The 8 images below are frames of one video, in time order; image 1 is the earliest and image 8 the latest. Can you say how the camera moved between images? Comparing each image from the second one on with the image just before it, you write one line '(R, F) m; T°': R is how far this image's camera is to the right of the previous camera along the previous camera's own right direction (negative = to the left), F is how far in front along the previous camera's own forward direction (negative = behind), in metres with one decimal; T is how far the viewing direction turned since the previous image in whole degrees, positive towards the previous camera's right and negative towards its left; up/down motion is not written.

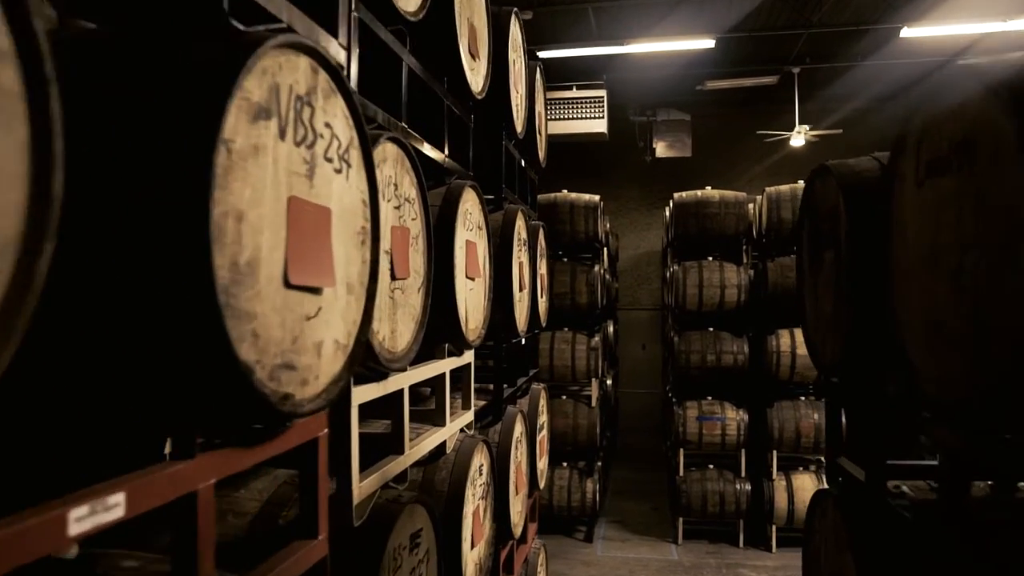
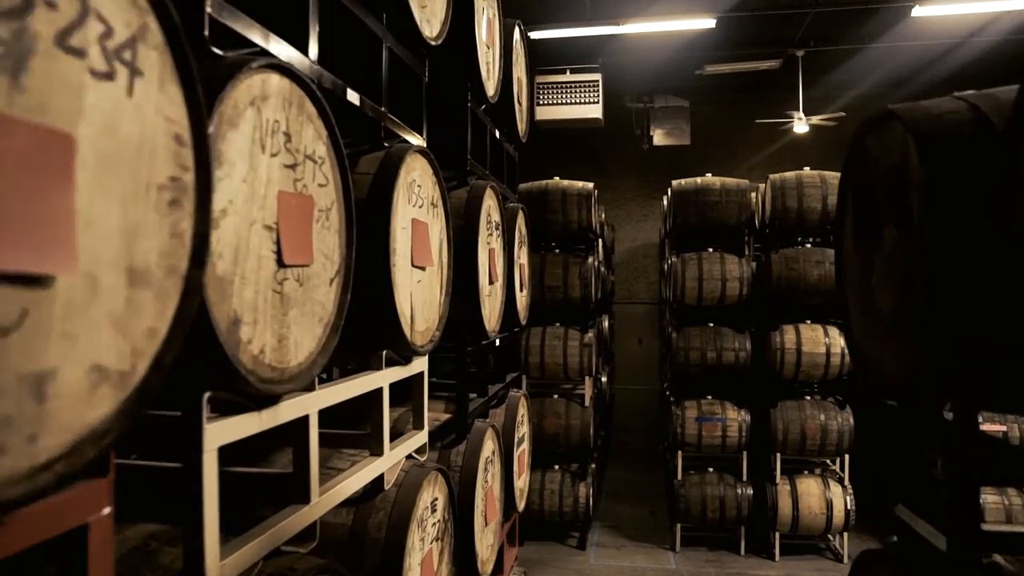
(+0.1, +0.4) m; 0°
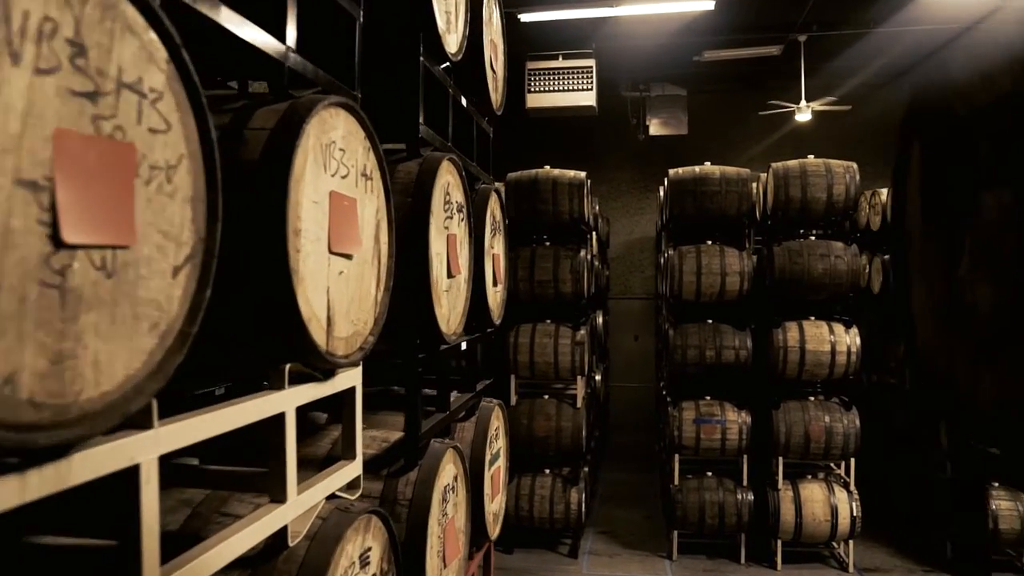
(+0.1, +0.3) m; 0°
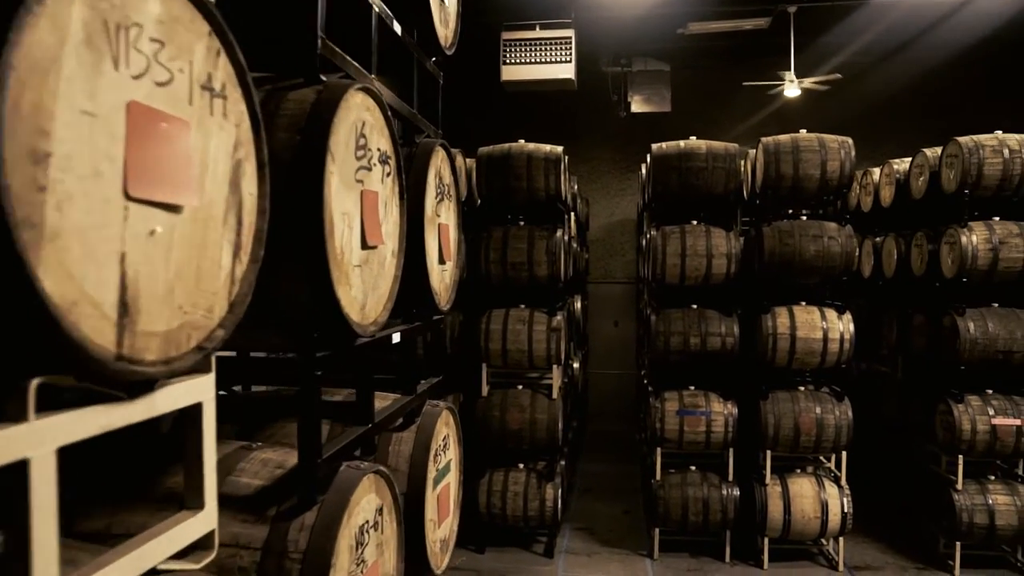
(+0.1, +0.4) m; +1°
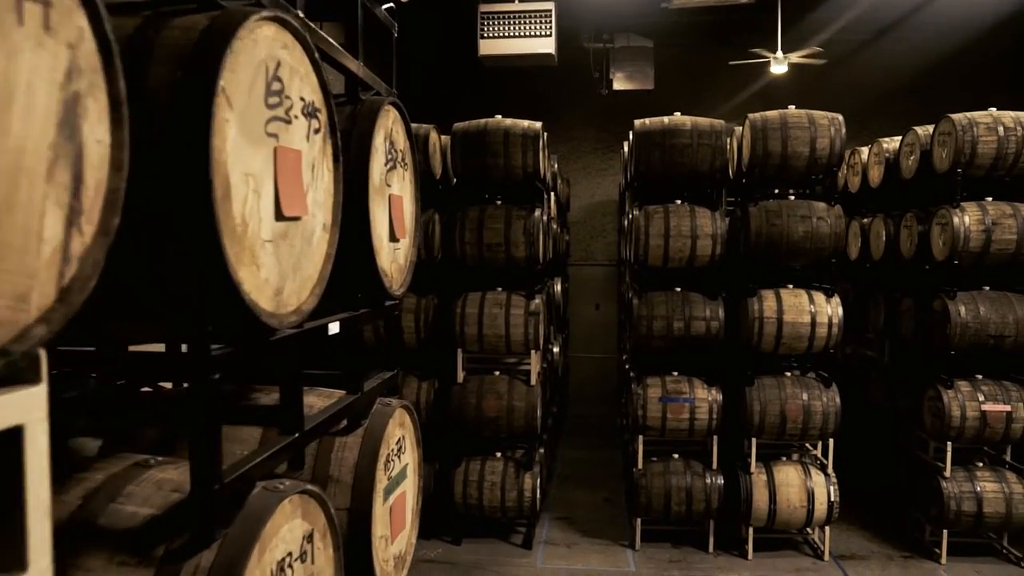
(0.0, +0.2) m; +1°
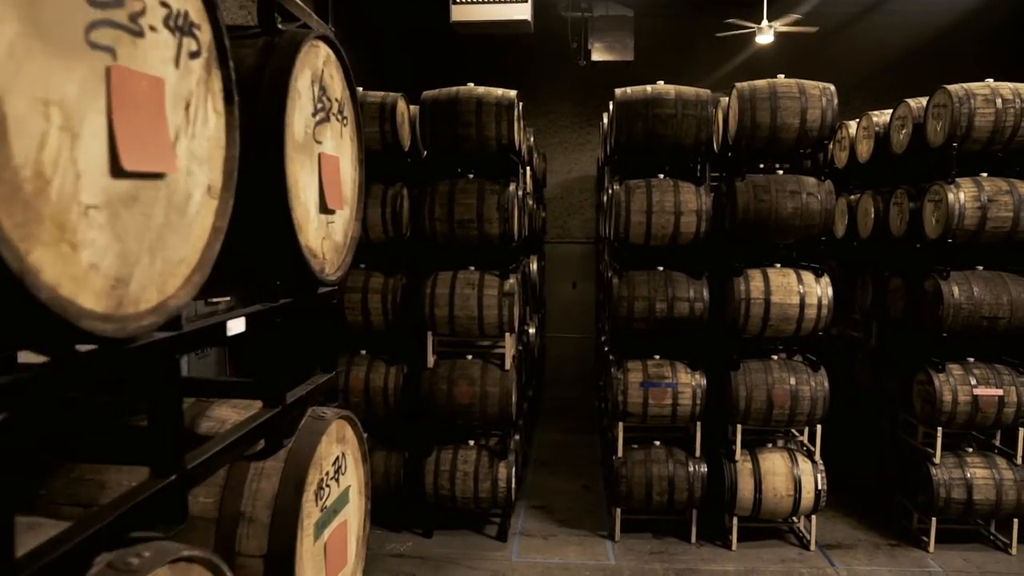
(0.0, +0.3) m; +2°
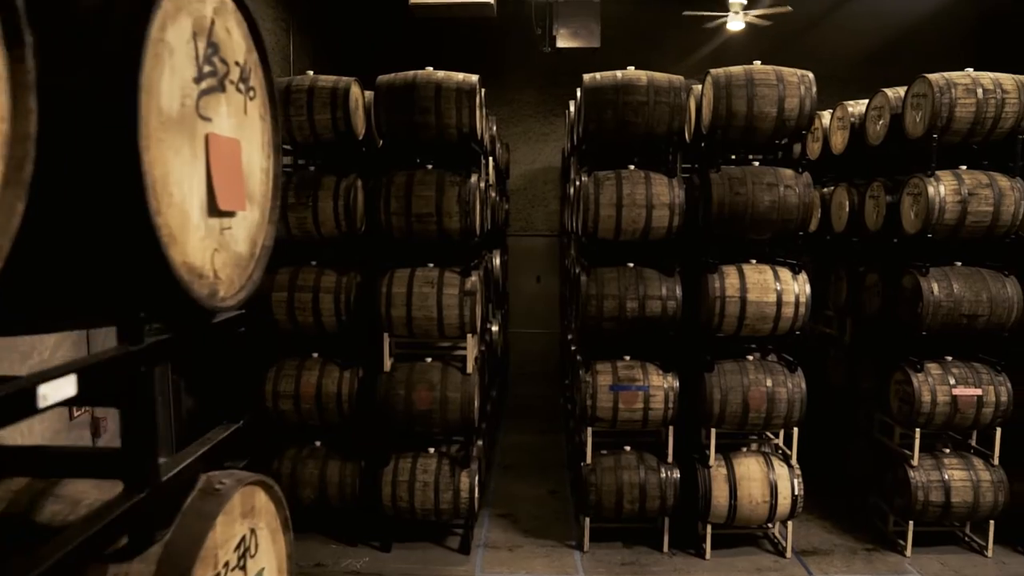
(0.0, +0.3) m; +3°
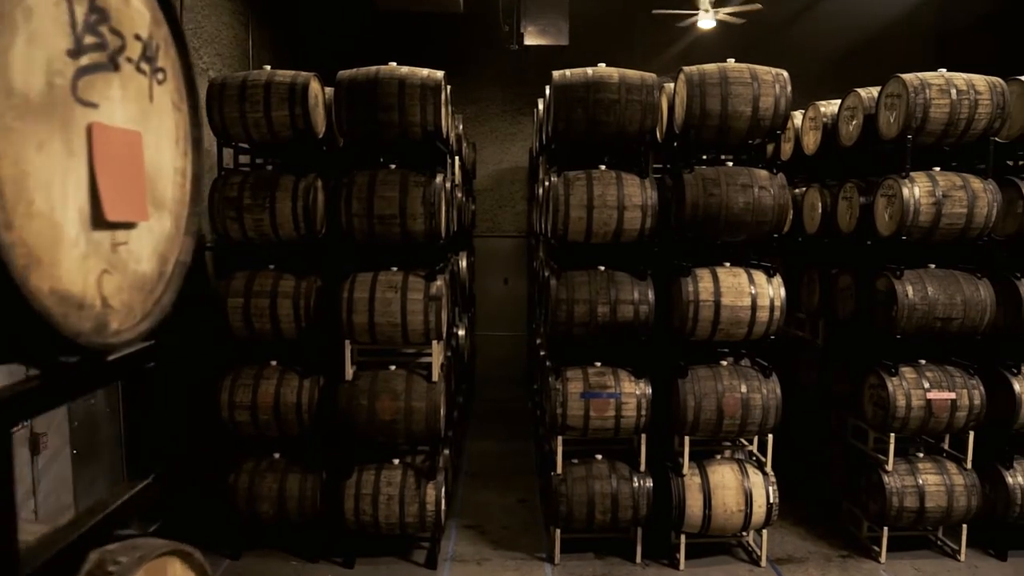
(0.0, +0.2) m; +2°
